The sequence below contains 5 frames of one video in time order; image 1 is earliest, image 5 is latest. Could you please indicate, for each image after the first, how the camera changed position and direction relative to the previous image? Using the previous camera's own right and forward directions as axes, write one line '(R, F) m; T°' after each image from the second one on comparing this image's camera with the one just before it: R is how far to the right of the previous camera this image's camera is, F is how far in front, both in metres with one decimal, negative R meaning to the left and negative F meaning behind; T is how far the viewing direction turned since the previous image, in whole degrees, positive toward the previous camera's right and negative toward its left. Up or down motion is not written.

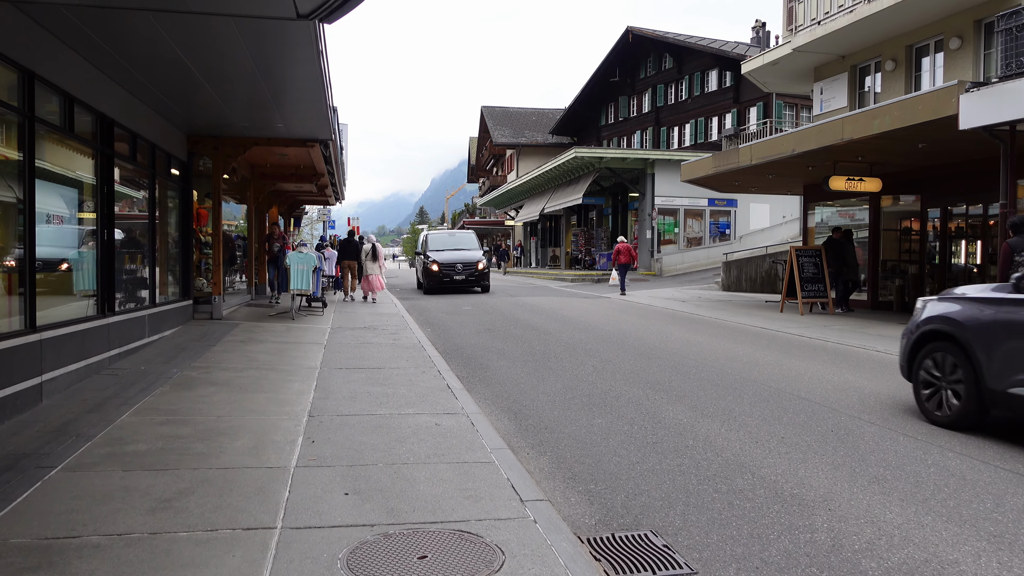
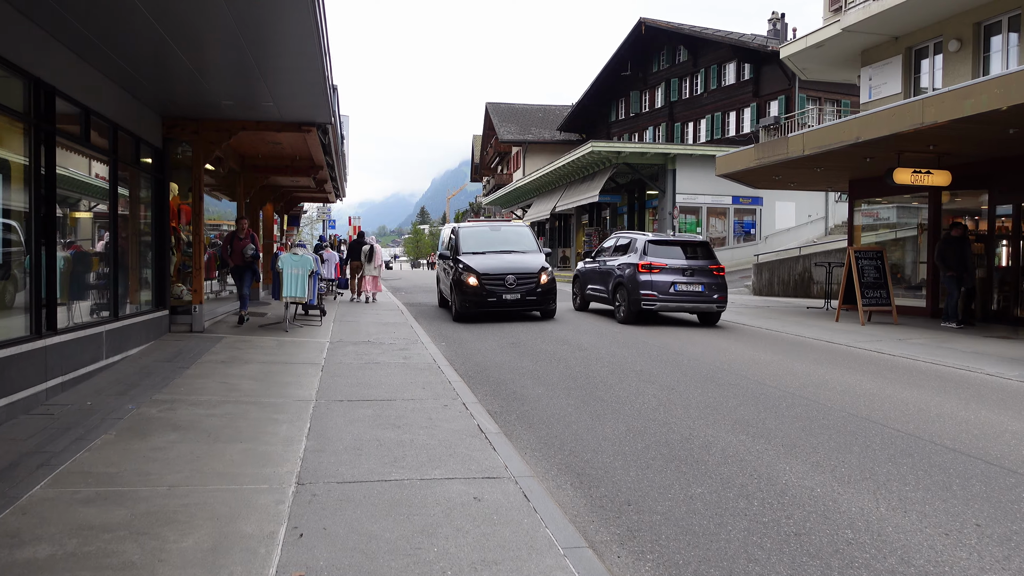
(-0.5, +1.8) m; 0°
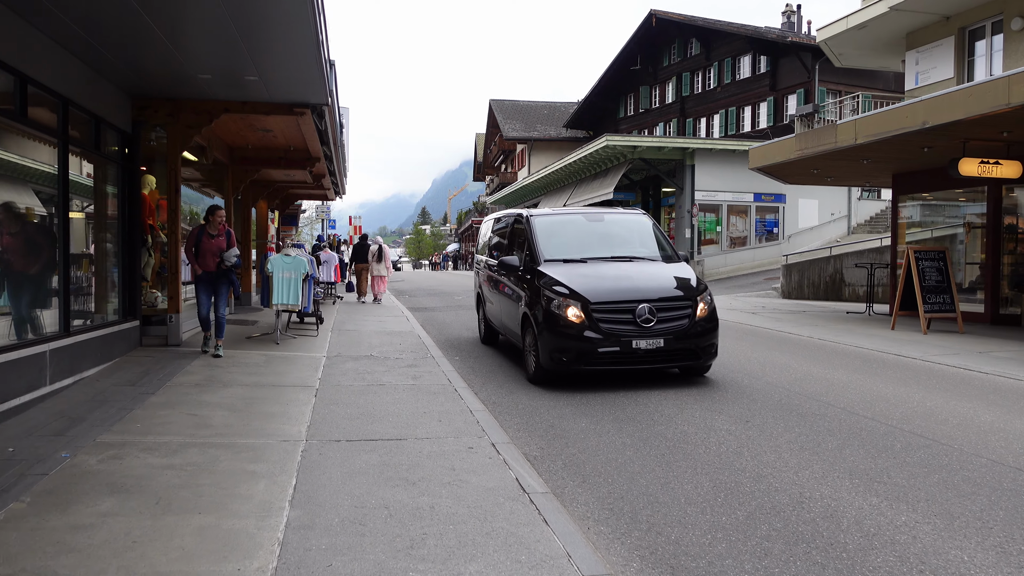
(-0.3, +1.5) m; 0°
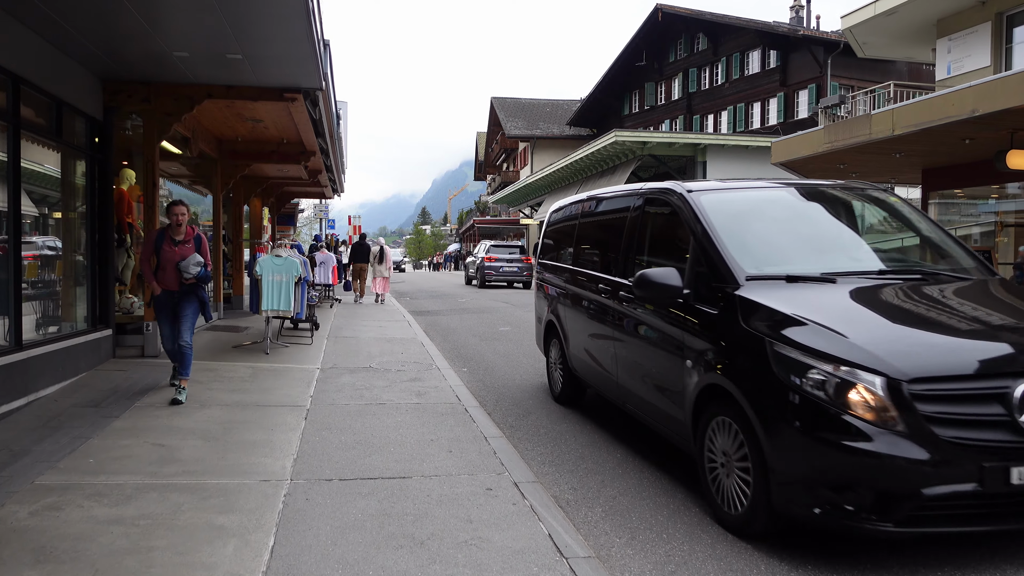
(-0.2, +1.0) m; 0°
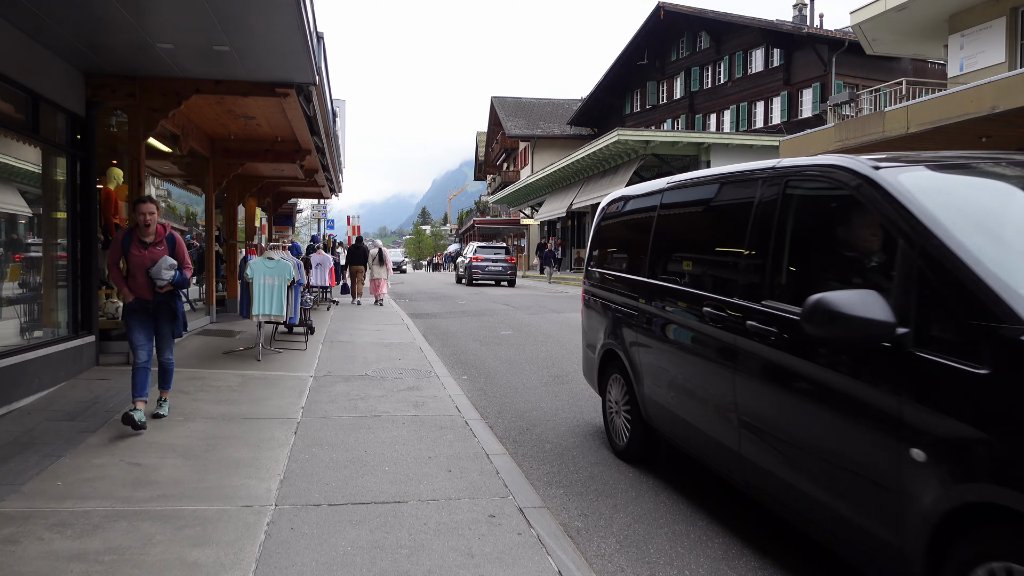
(0.0, +0.4) m; 0°
